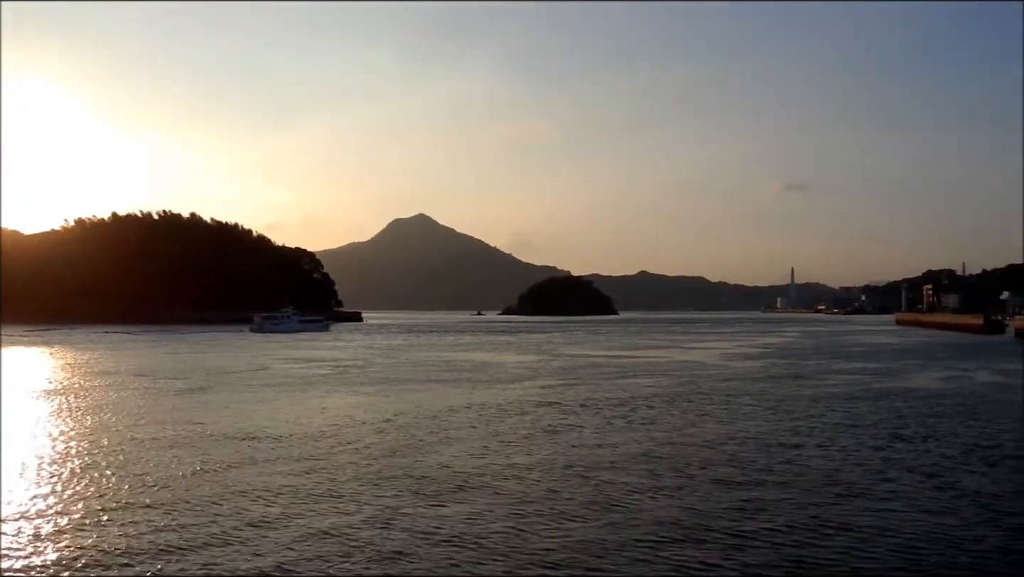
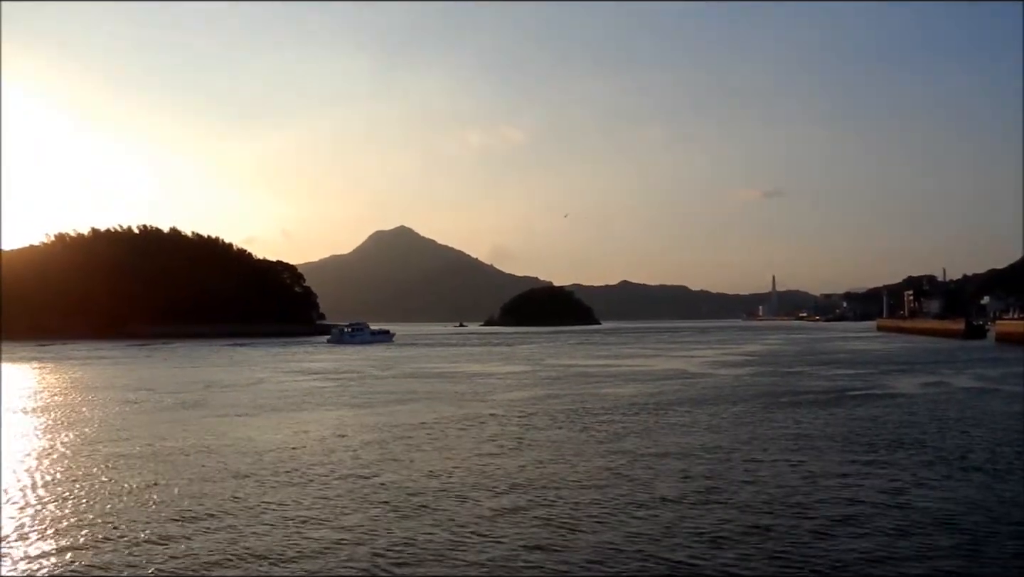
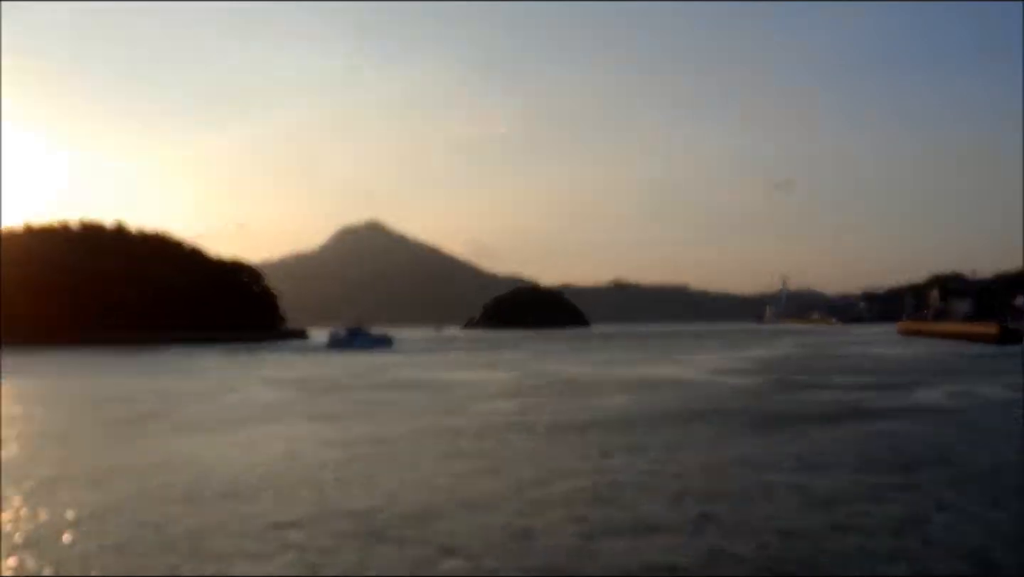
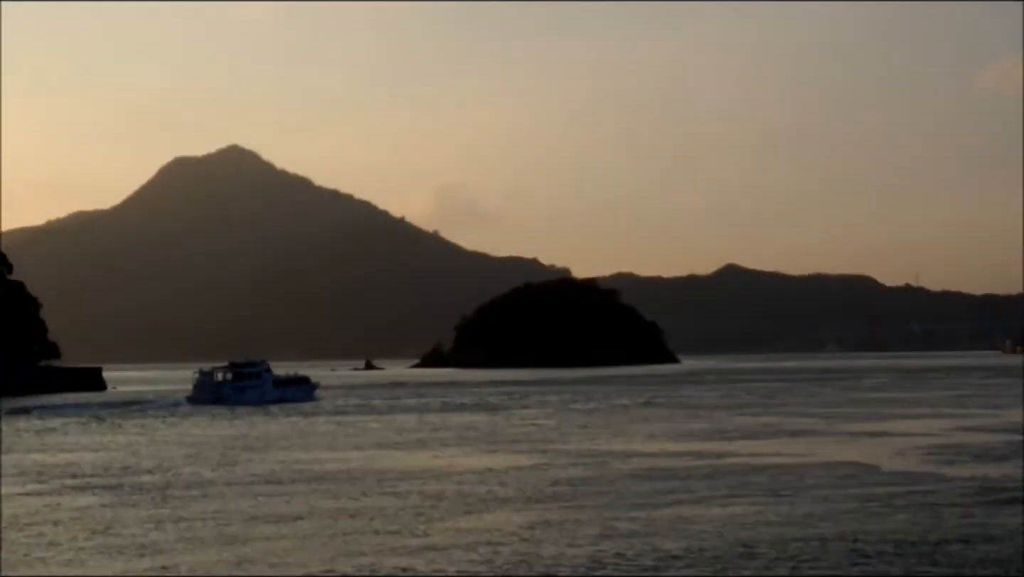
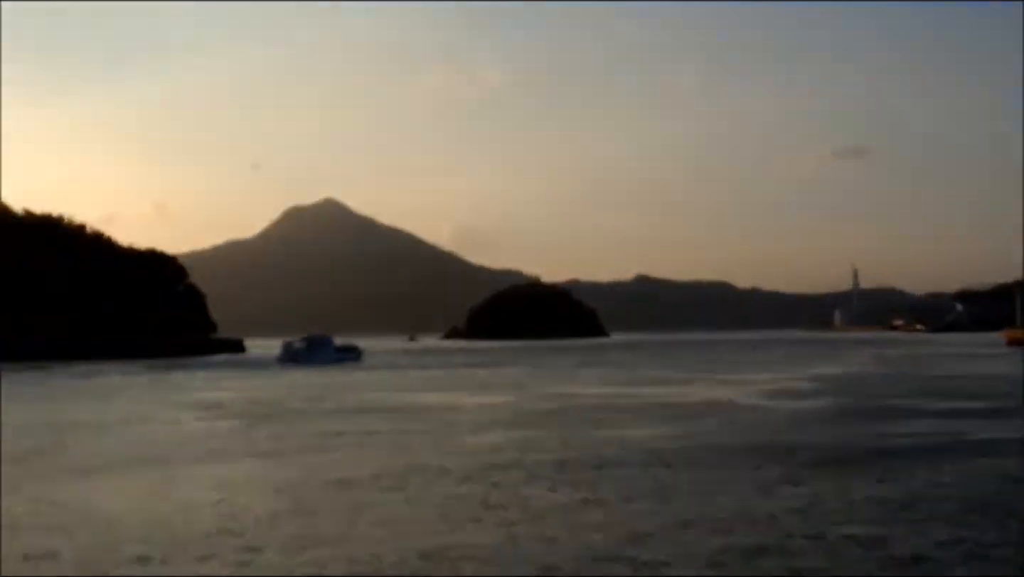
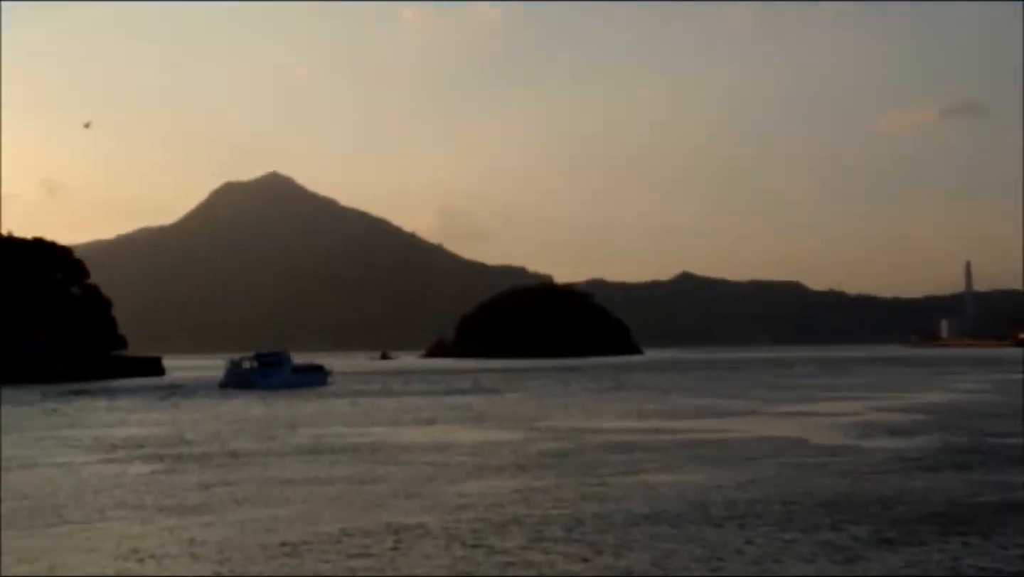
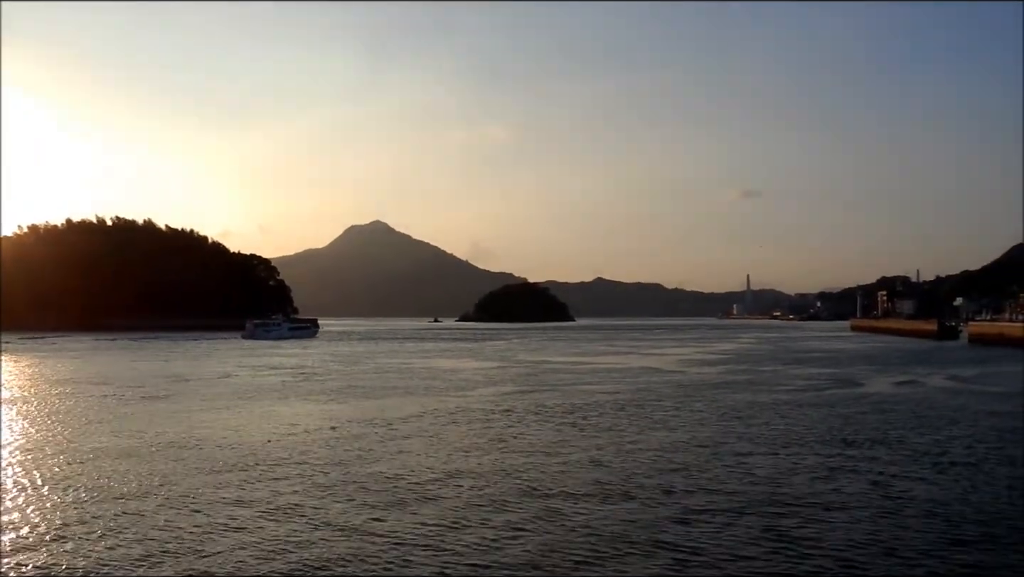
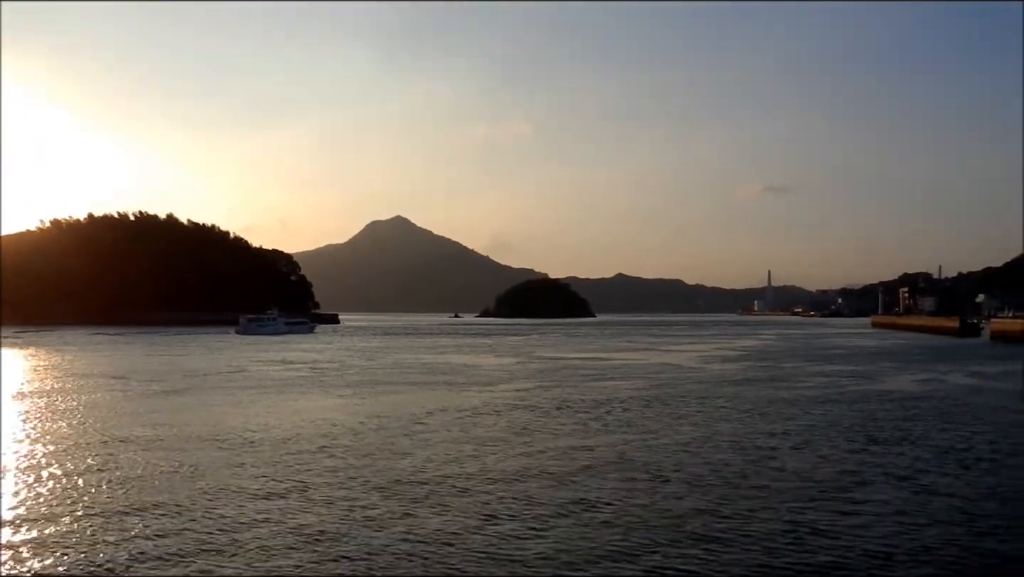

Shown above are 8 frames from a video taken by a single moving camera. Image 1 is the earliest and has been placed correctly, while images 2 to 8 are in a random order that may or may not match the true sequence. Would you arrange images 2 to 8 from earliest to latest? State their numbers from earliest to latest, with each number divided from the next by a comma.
8, 7, 2, 3, 5, 6, 4
